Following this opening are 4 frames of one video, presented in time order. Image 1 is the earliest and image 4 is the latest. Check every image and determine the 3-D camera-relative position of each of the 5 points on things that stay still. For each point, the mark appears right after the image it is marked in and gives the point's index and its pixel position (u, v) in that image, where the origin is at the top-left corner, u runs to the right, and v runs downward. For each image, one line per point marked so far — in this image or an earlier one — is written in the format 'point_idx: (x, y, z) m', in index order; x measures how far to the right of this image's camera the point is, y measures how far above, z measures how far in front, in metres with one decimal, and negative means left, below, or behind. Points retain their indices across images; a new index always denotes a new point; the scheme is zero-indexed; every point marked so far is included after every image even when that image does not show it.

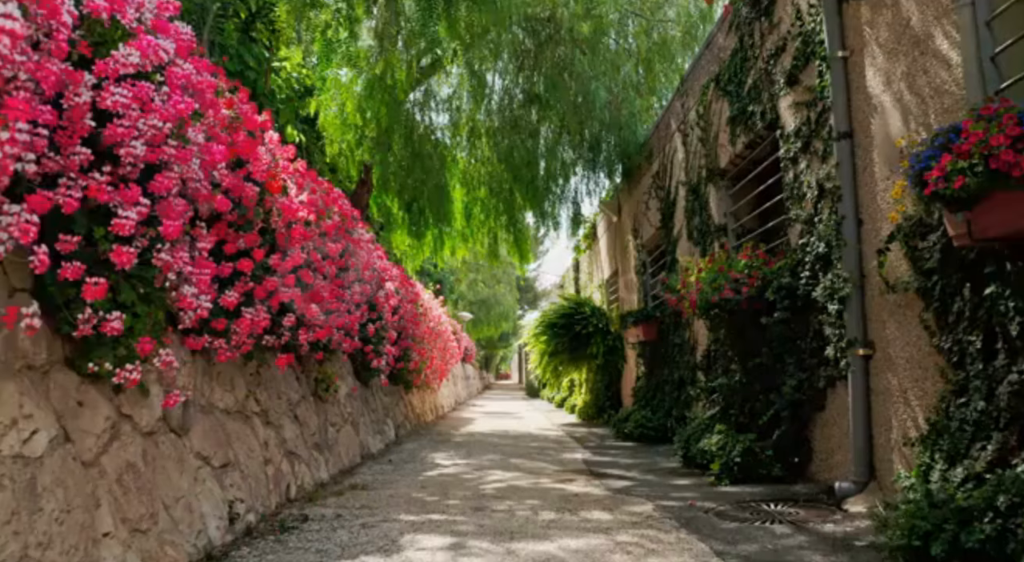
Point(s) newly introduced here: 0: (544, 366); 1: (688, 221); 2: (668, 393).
0: (+0.4, -1.2, +9.8) m
1: (+1.6, +0.5, +6.5) m
2: (+1.5, -1.0, +6.8) m
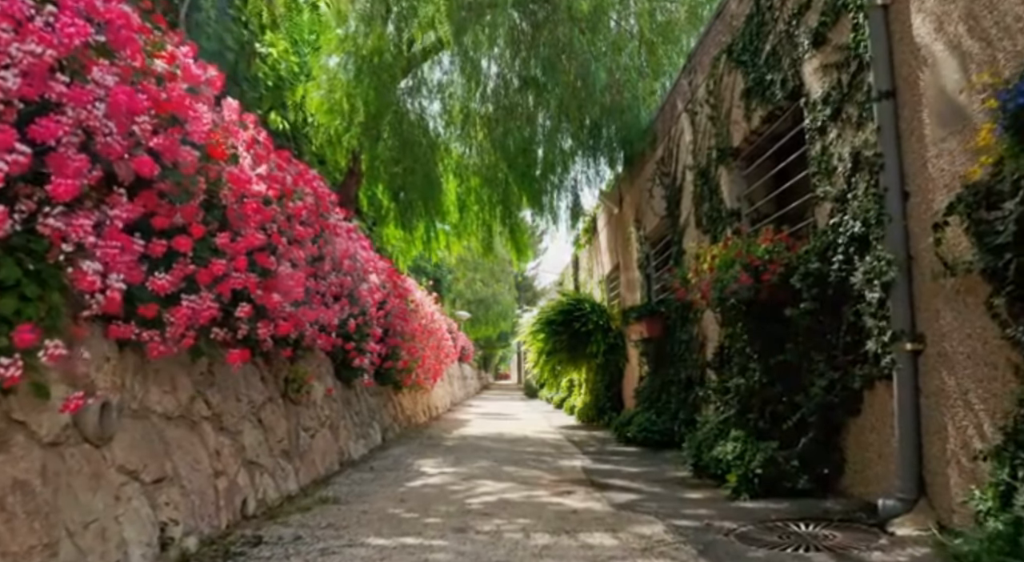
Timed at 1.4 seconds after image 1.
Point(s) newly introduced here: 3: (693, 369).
0: (+0.4, -1.1, +9.3) m
1: (+1.5, +0.6, +5.9) m
2: (+1.4, -1.0, +6.3) m
3: (+1.5, -0.7, +5.9) m
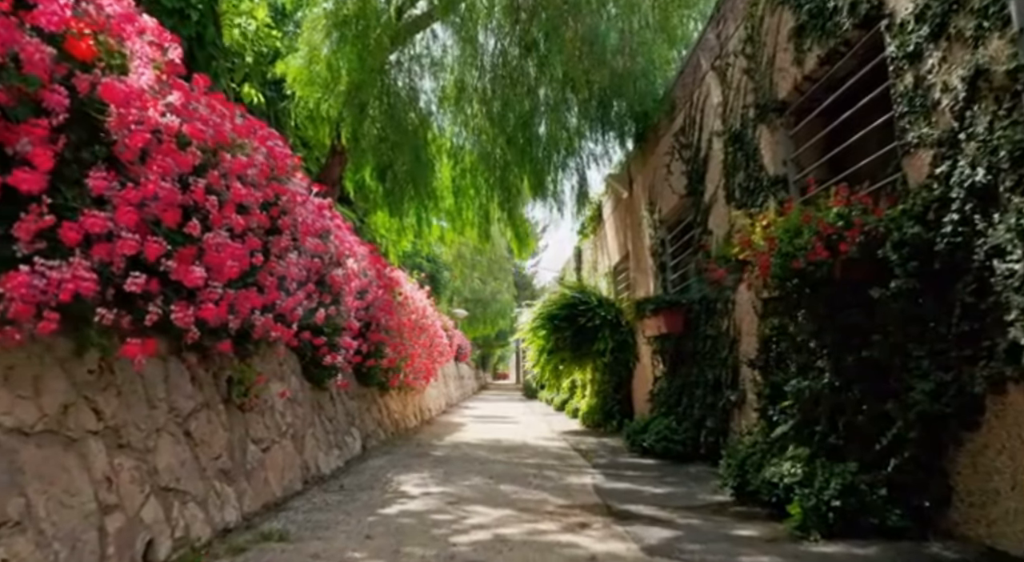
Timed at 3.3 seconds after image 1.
0: (+0.4, -1.0, +8.4) m
1: (+1.5, +0.7, +5.1) m
2: (+1.4, -0.9, +5.4) m
3: (+1.4, -0.6, +5.0) m
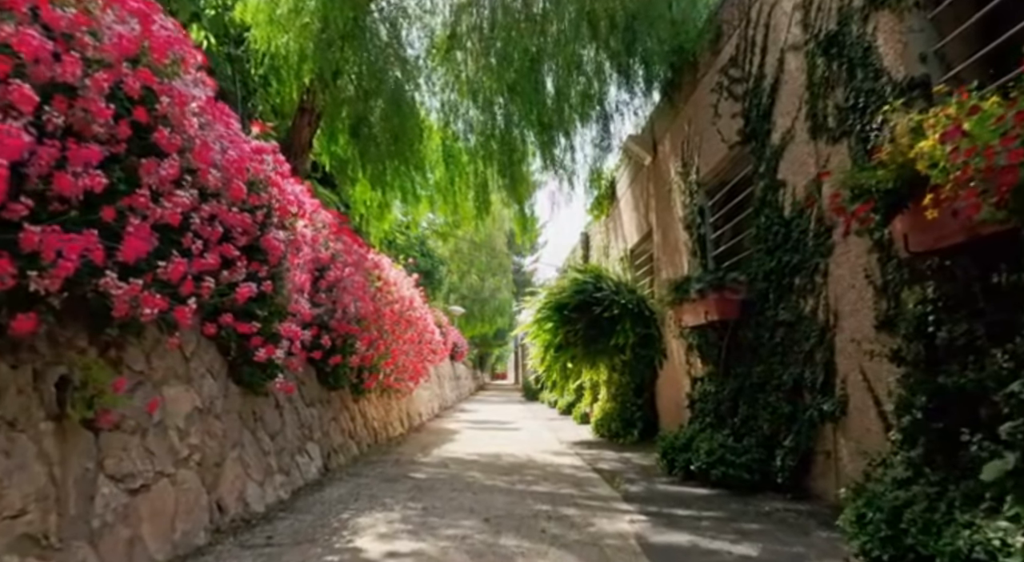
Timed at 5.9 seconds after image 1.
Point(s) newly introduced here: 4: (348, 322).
0: (+0.4, -0.8, +7.0) m
1: (+1.5, +0.9, +3.7) m
2: (+1.4, -0.7, +4.0) m
3: (+1.5, -0.4, +3.6) m
4: (-1.2, -0.3, +5.3) m
